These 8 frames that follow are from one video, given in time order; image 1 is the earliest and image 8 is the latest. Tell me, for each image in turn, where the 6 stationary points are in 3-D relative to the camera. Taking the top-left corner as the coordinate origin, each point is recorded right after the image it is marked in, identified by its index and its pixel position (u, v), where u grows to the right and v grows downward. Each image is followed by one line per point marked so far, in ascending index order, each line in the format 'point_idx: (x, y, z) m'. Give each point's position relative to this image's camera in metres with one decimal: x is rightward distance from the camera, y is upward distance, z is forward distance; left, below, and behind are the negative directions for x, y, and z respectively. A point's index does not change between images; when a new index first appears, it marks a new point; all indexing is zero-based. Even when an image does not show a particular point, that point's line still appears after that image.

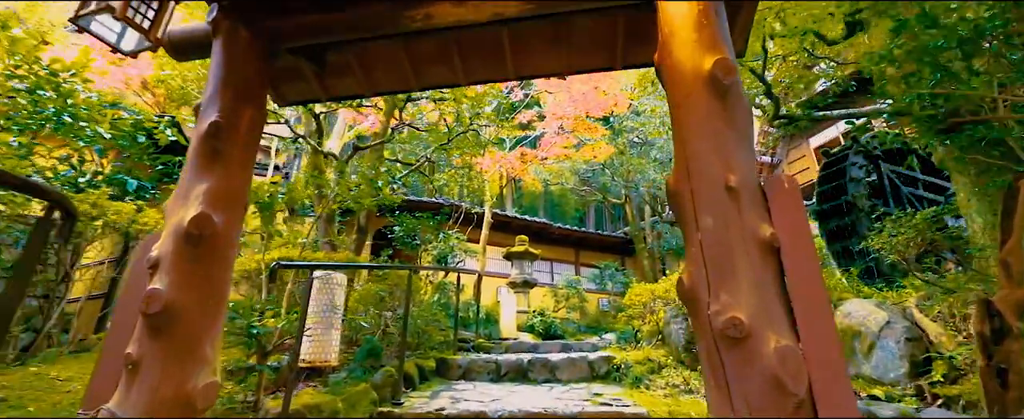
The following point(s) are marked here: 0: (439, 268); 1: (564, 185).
0: (-1.0, -0.8, +5.7) m
1: (+1.5, +0.7, +11.9) m
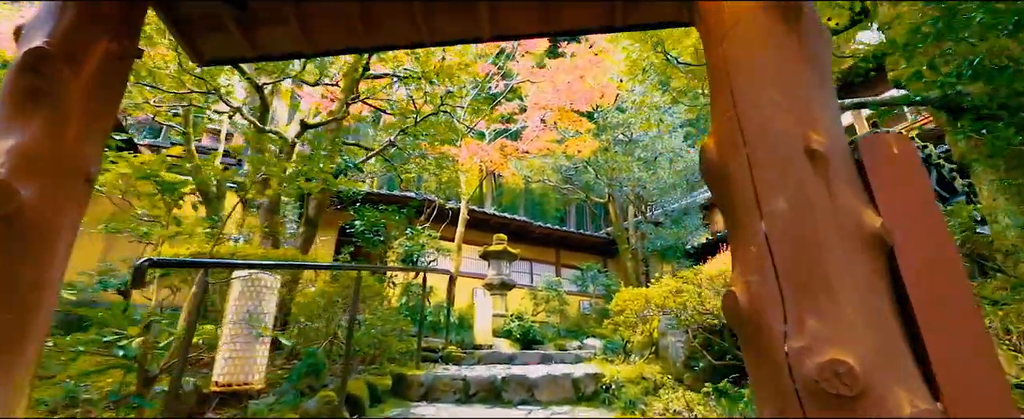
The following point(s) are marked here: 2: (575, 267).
0: (-1.3, -0.7, +5.0) m
1: (+0.9, +0.7, +11.4) m
2: (+1.7, -1.5, +11.4) m
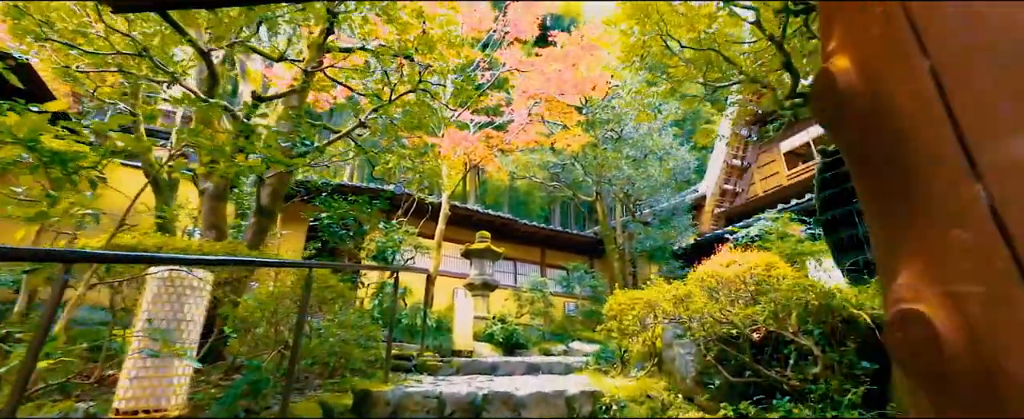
0: (-1.4, -0.6, +4.5) m
1: (+0.5, +0.8, +10.9) m
2: (+1.3, -1.5, +11.0) m
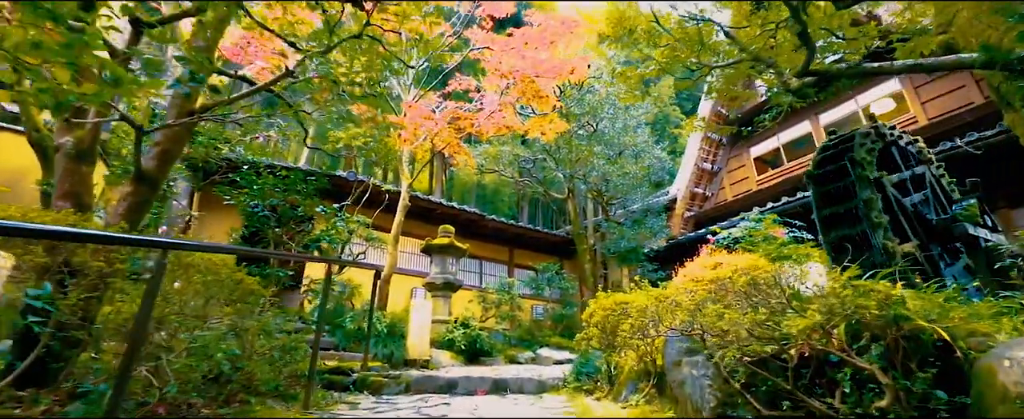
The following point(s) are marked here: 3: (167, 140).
0: (-1.7, -0.4, +3.7) m
1: (-0.3, +0.9, +10.2) m
2: (+0.4, -1.4, +10.3) m
3: (-2.2, +0.4, +2.8) m
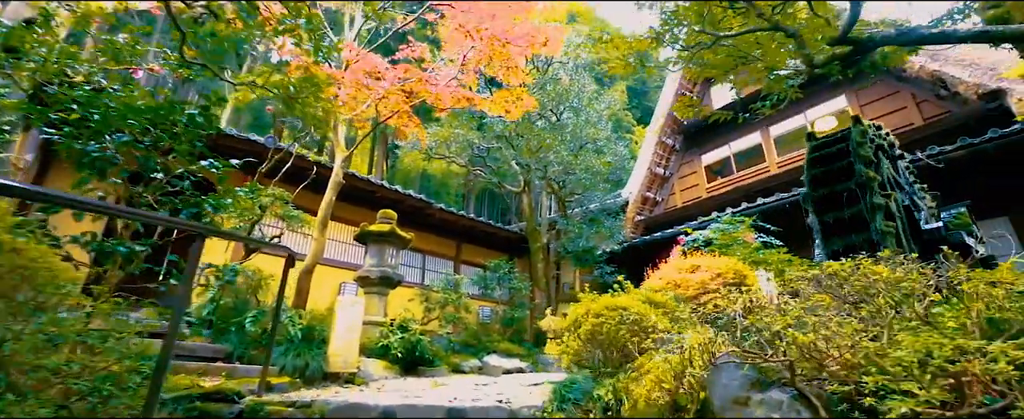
0: (-1.9, -0.1, +2.6) m
1: (-1.3, +1.1, +9.3) m
2: (-0.8, -1.2, +9.4) m
3: (-2.3, +0.7, +1.6) m
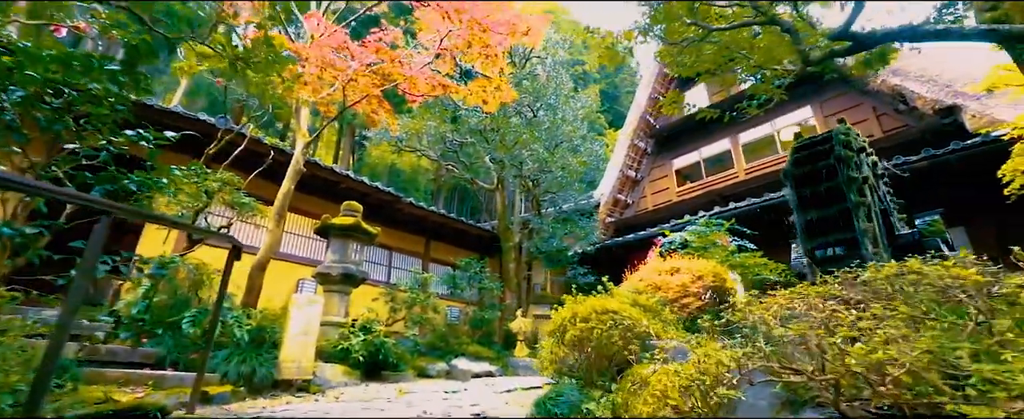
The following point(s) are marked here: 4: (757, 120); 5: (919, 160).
0: (-2.0, 0.0, +2.1) m
1: (-1.9, +1.2, +8.9) m
2: (-1.4, -1.2, +9.1) m
3: (-2.3, +0.8, +1.2) m
4: (+6.9, +2.5, +12.0) m
5: (+5.7, +0.7, +6.0) m
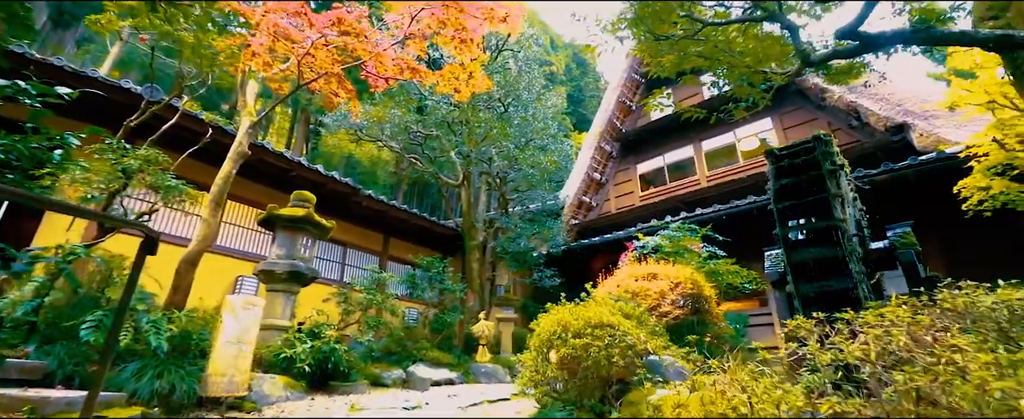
0: (-2.1, +0.1, +1.6) m
1: (-2.5, +1.3, +8.3) m
2: (-2.2, -1.1, +8.5) m
3: (-2.2, +0.9, +0.6) m
4: (+6.0, +2.3, +12.2) m
5: (+5.3, +0.5, +6.1) m
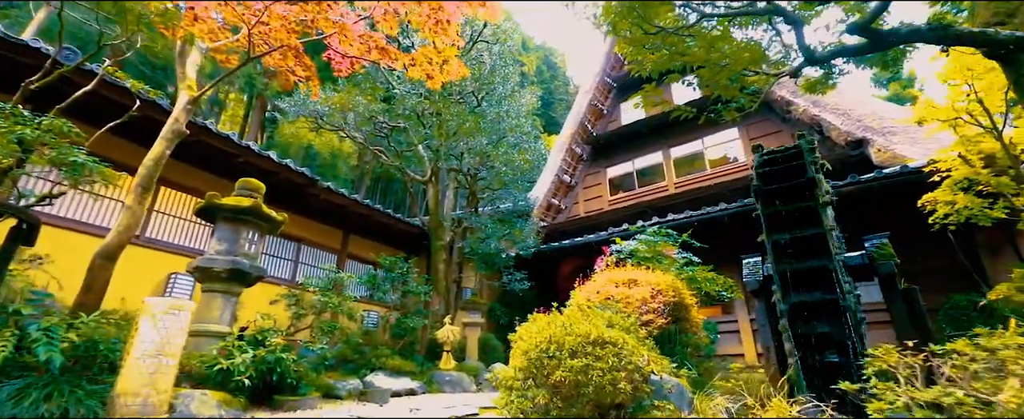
0: (-2.1, +0.2, +1.1) m
1: (-3.0, +1.4, +7.7) m
2: (-2.8, -1.0, +8.0) m
3: (-2.0, +1.0, +0.1) m
4: (+5.1, +2.1, +12.4) m
5: (+4.9, +0.4, +6.2) m
